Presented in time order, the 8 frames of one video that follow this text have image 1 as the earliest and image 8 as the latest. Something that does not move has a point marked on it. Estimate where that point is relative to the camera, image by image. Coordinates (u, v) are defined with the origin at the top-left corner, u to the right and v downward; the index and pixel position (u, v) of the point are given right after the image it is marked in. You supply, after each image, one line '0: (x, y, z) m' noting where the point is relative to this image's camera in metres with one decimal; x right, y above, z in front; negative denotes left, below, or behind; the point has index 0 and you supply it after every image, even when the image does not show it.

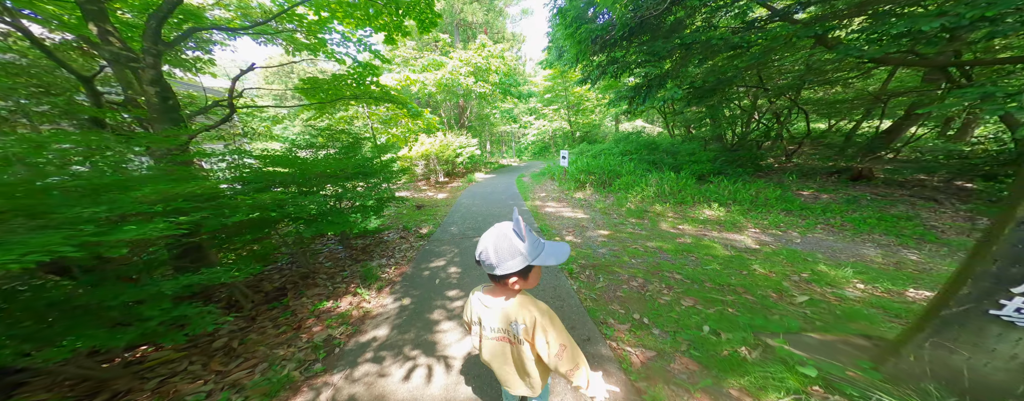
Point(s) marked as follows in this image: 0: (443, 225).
0: (-1.6, -0.6, +5.5) m
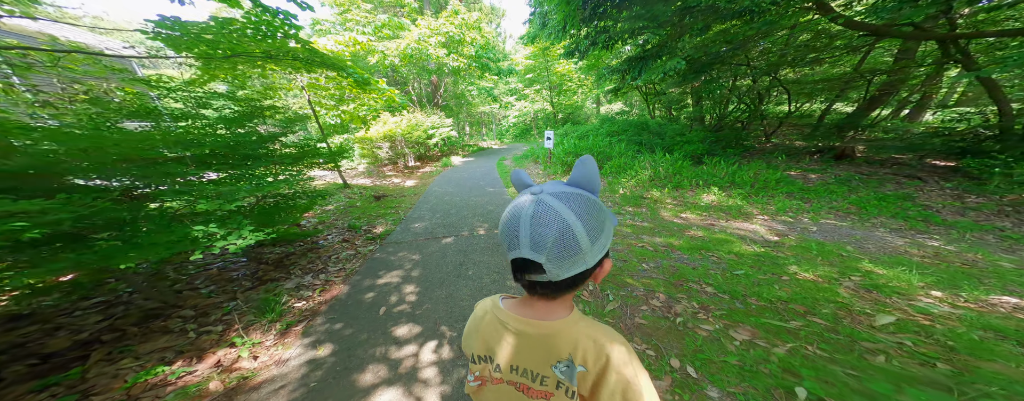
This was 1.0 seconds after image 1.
0: (-2.0, -0.5, +4.5) m
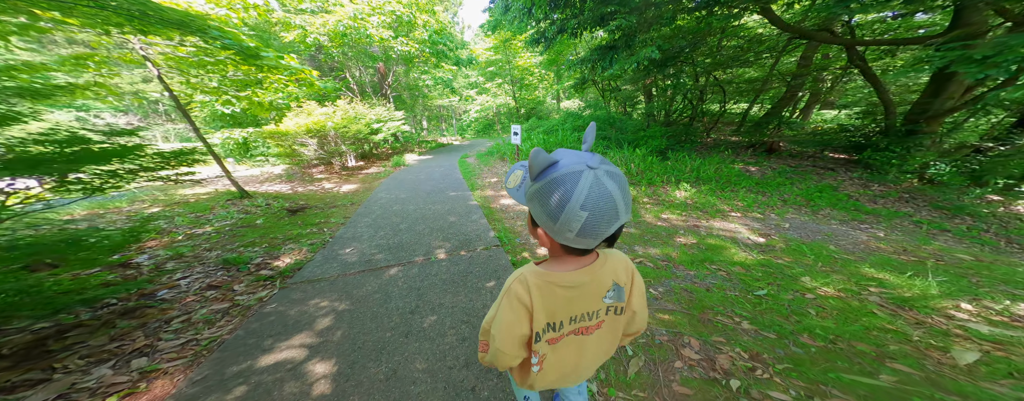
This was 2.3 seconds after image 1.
0: (-2.4, -0.7, +3.4) m
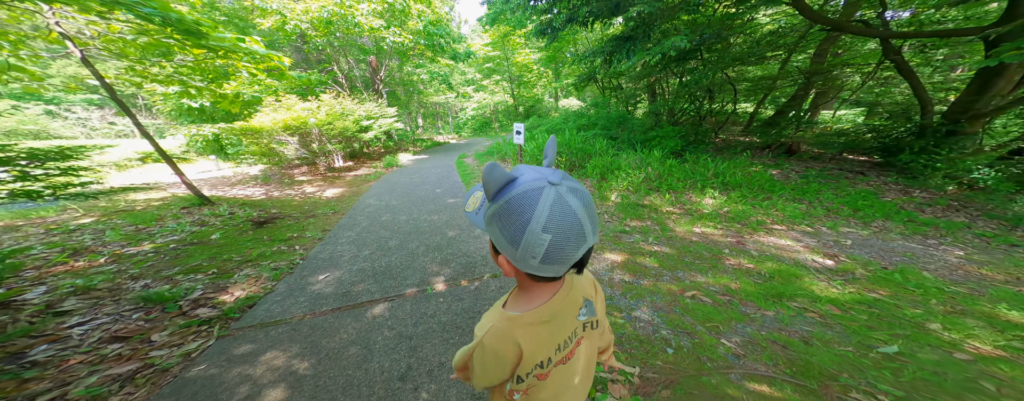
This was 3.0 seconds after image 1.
0: (-2.3, -0.8, +2.7) m
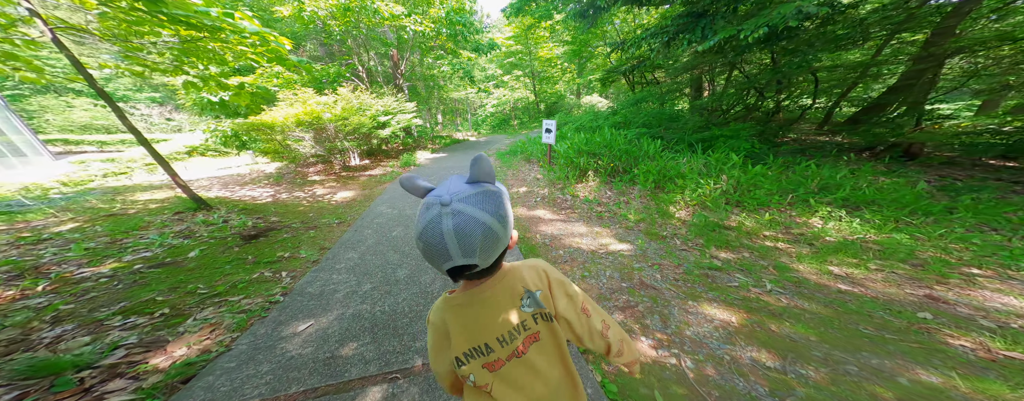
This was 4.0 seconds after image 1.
0: (-1.8, -0.9, +2.0) m
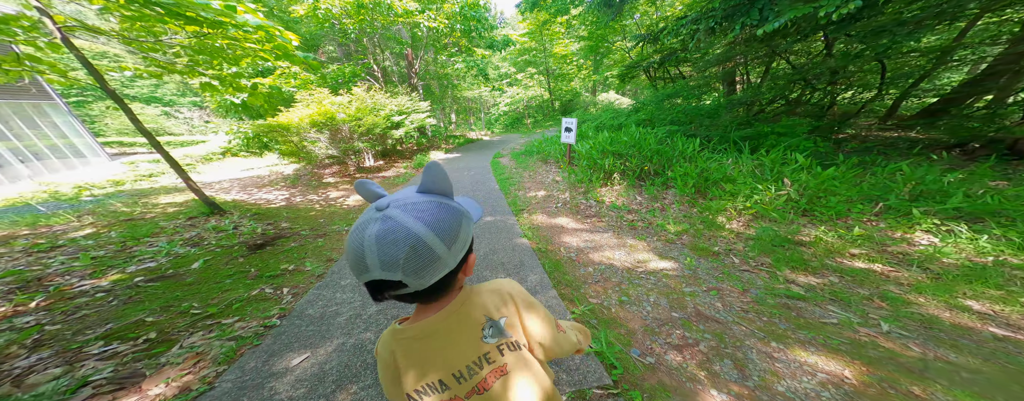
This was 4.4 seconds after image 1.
0: (-1.6, -1.0, +1.7) m
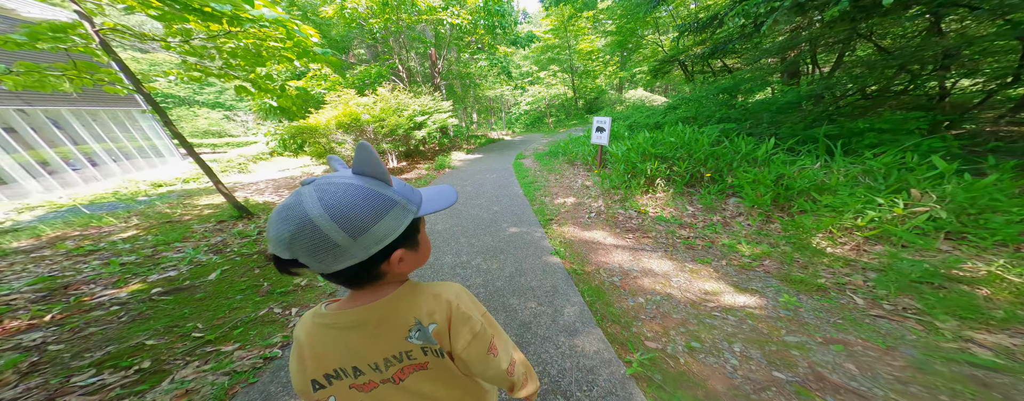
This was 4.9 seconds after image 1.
0: (-1.4, -1.1, +1.4) m
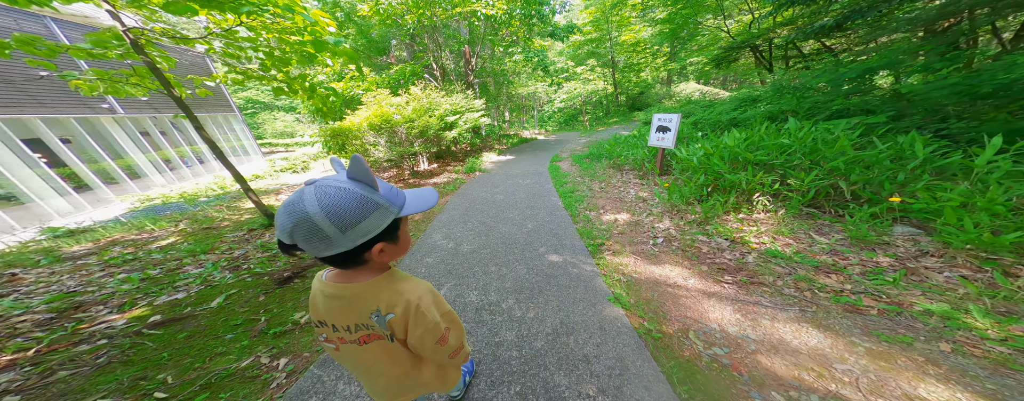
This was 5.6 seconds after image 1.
0: (-1.2, -1.3, +0.9) m
